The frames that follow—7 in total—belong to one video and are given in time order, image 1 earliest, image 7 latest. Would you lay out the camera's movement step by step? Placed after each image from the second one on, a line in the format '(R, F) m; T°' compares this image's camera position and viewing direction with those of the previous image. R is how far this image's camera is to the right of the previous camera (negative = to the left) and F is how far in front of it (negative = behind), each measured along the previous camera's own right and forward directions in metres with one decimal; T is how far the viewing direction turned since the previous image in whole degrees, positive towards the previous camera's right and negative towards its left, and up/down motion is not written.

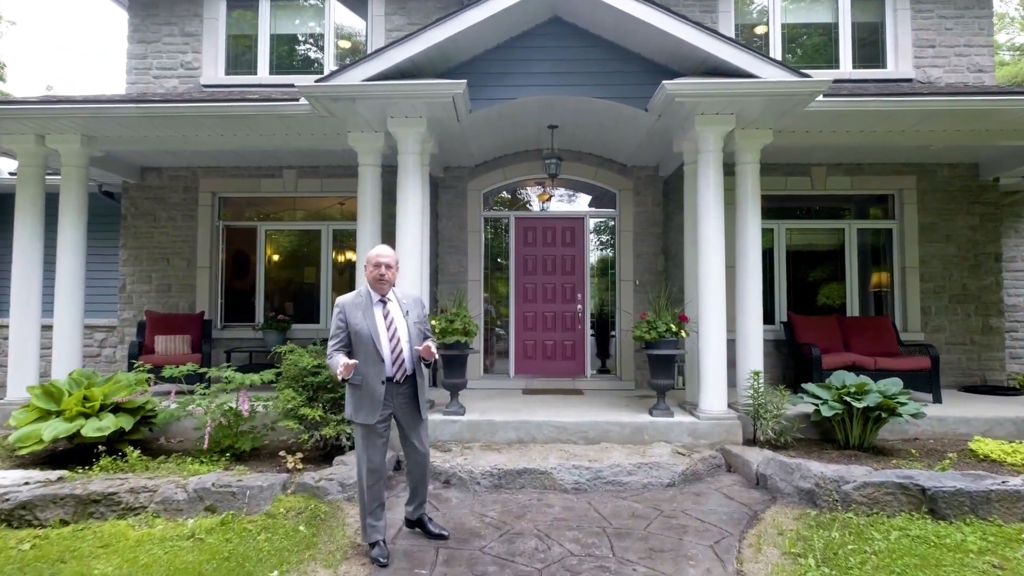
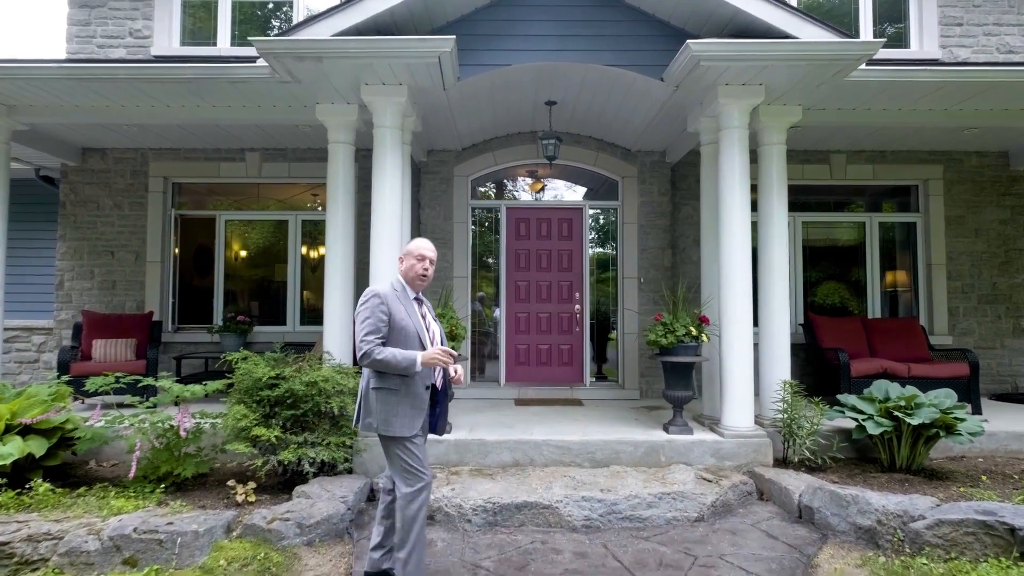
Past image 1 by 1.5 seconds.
(-0.1, +0.8) m; +2°
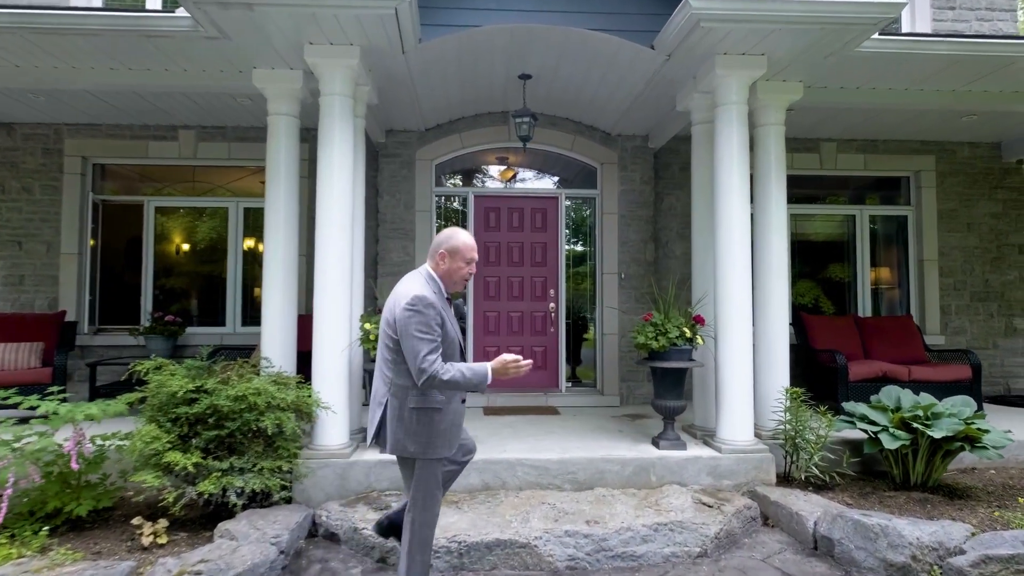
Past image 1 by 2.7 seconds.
(0.0, +0.6) m; +3°
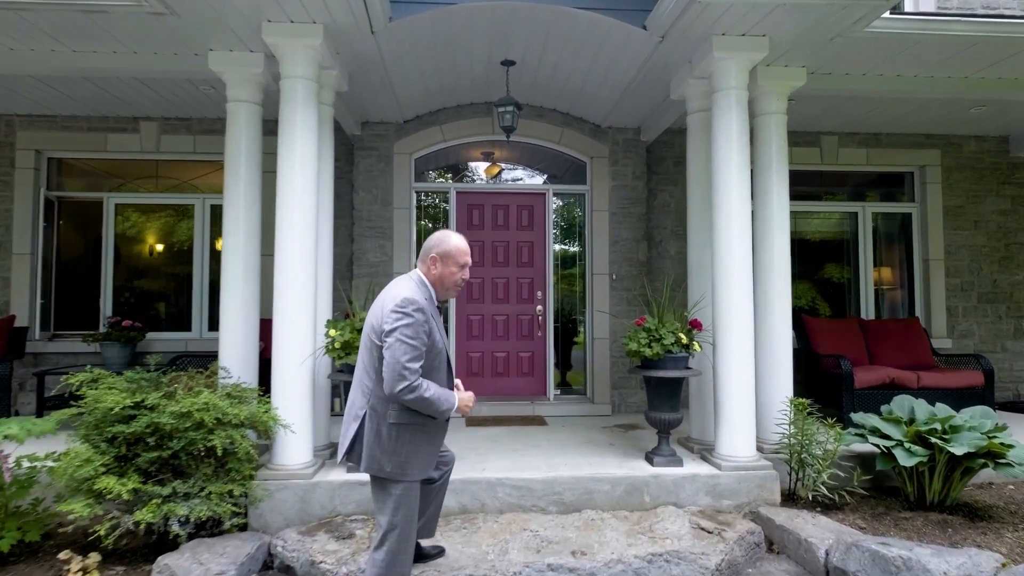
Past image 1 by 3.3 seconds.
(+0.1, +0.4) m; +1°
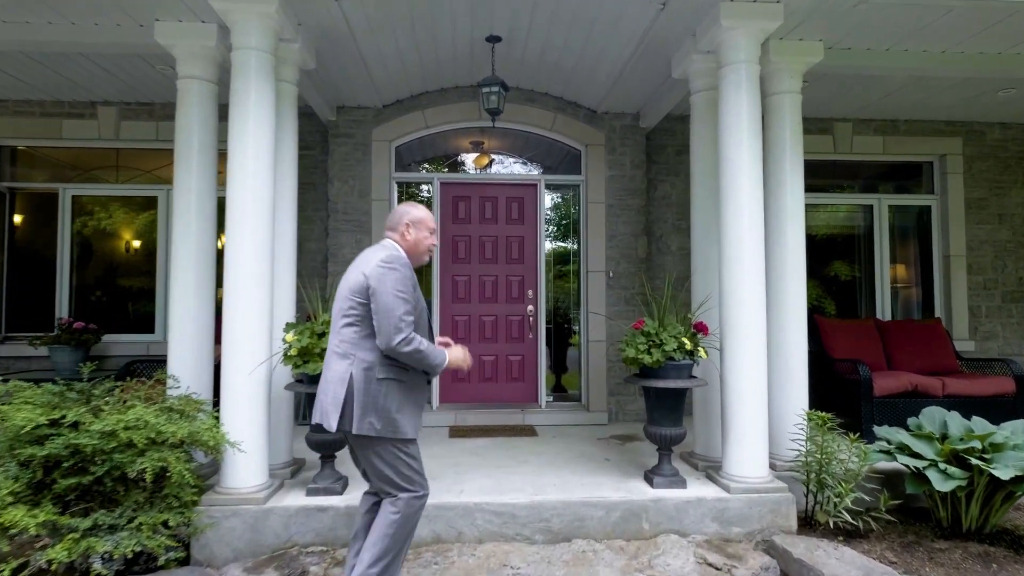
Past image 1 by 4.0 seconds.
(+0.1, +0.4) m; 0°
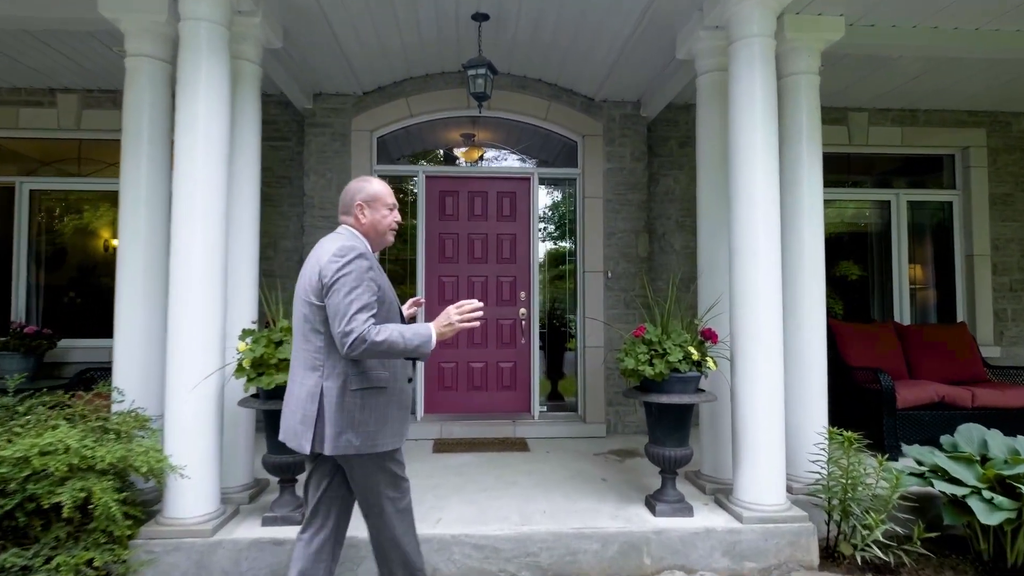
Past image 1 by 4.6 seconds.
(+0.1, +0.4) m; 0°
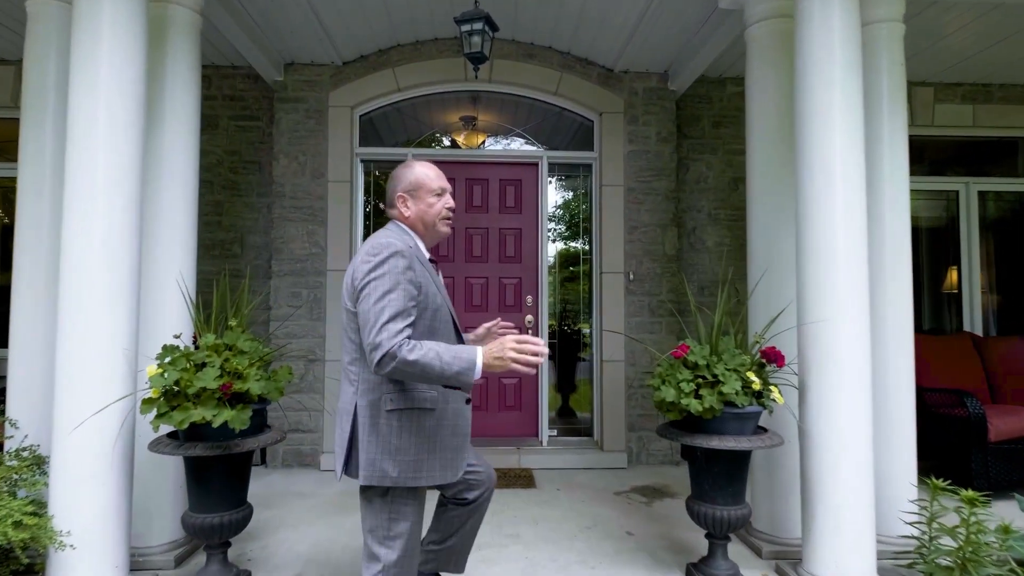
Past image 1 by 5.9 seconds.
(0.0, +0.7) m; -1°
